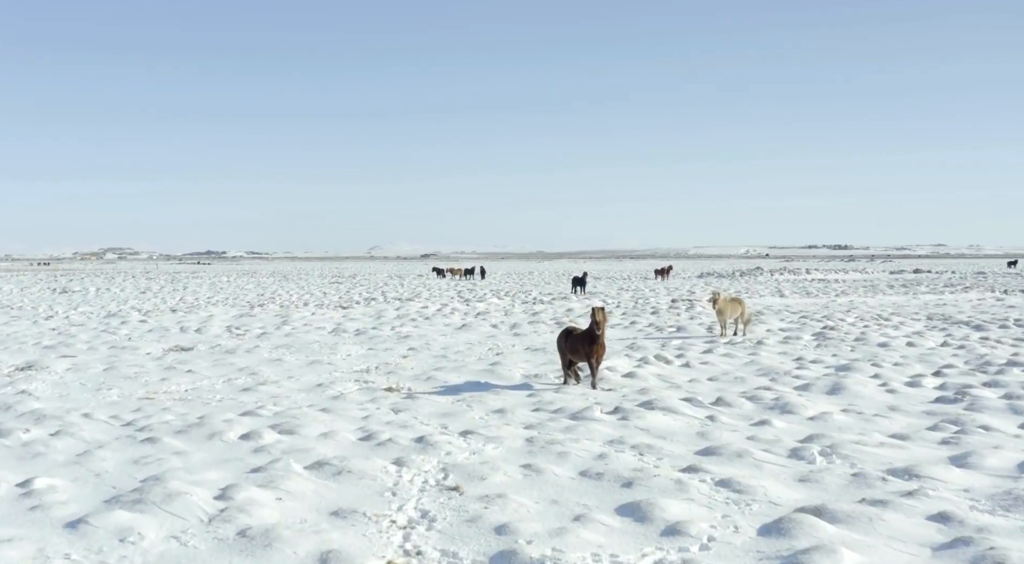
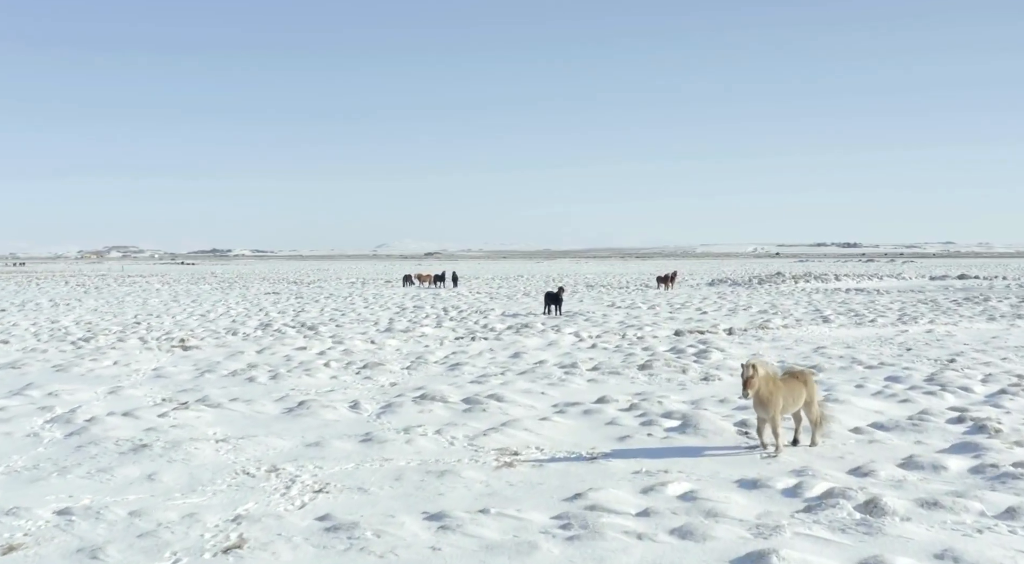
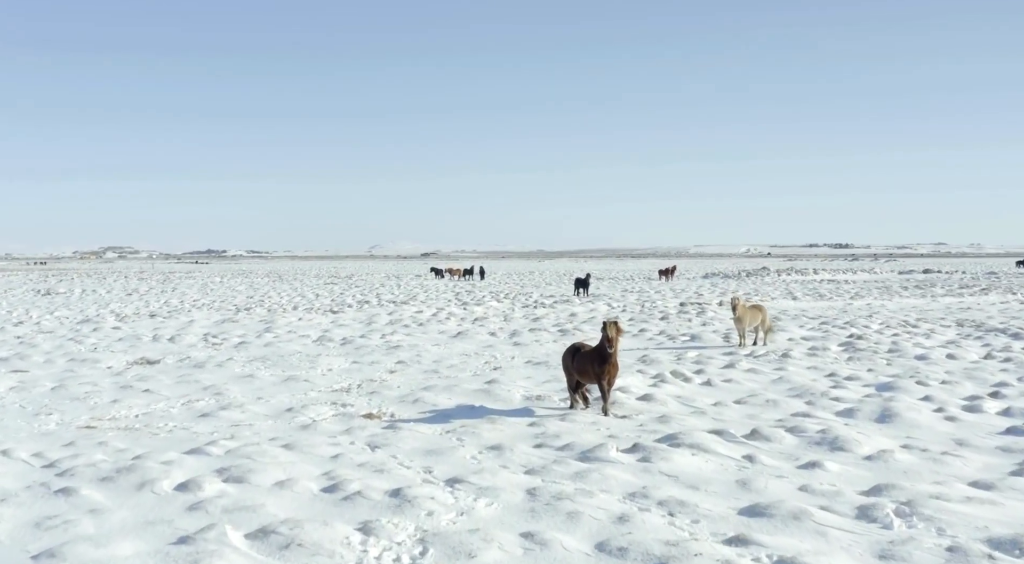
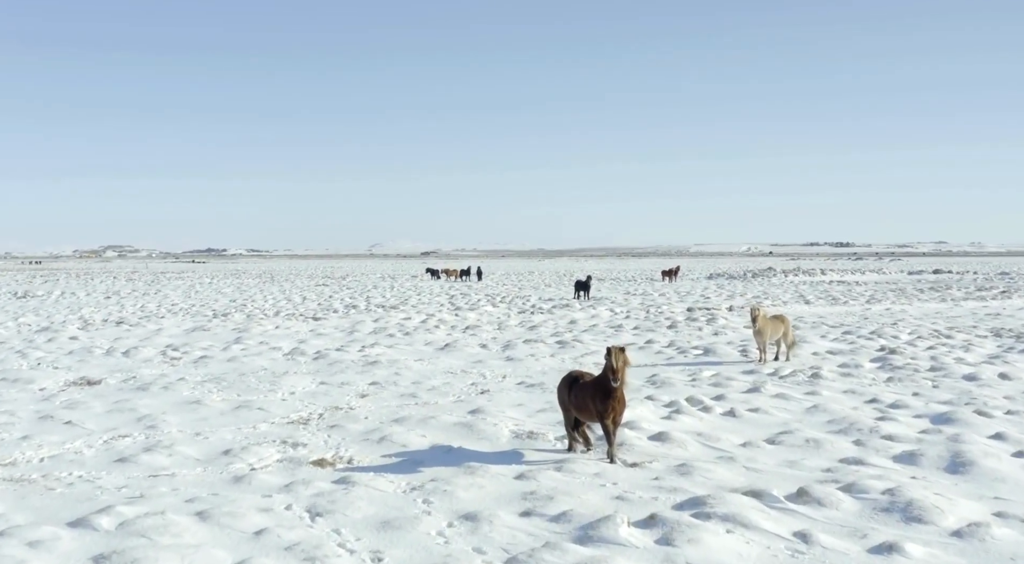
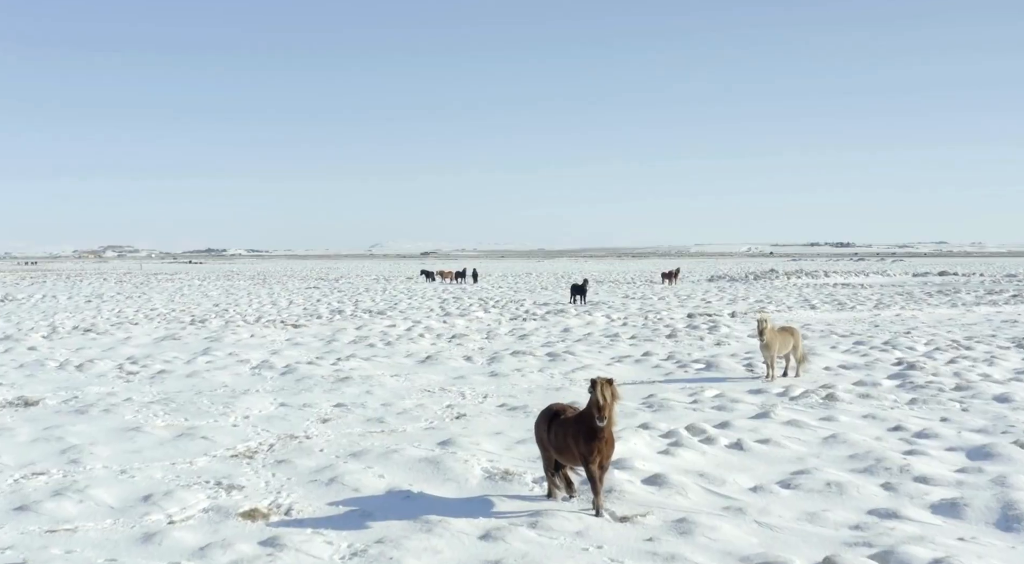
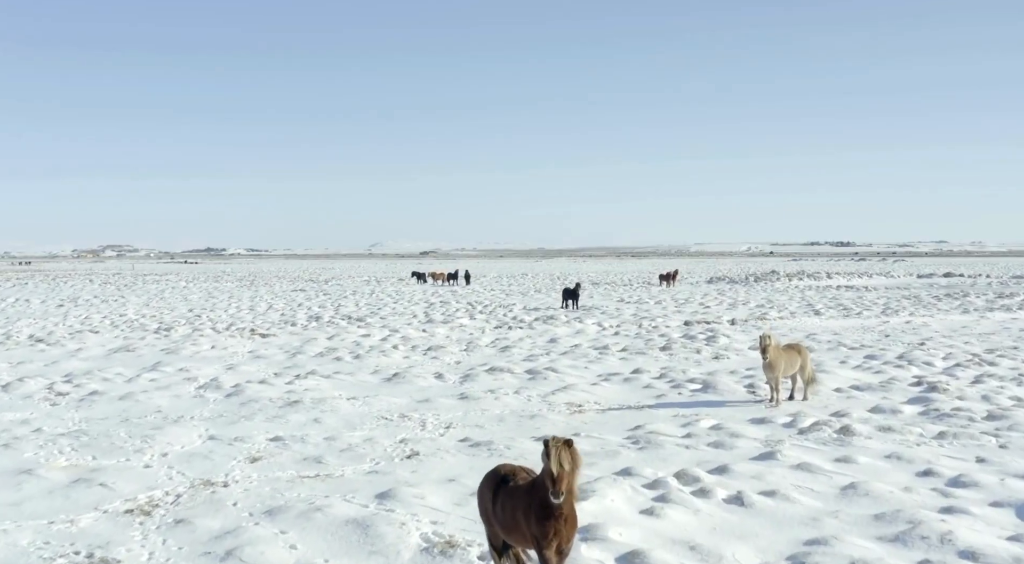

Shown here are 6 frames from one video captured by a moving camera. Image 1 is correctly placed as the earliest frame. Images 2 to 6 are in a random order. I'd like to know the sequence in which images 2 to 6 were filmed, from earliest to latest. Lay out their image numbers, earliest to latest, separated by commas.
3, 4, 5, 6, 2
